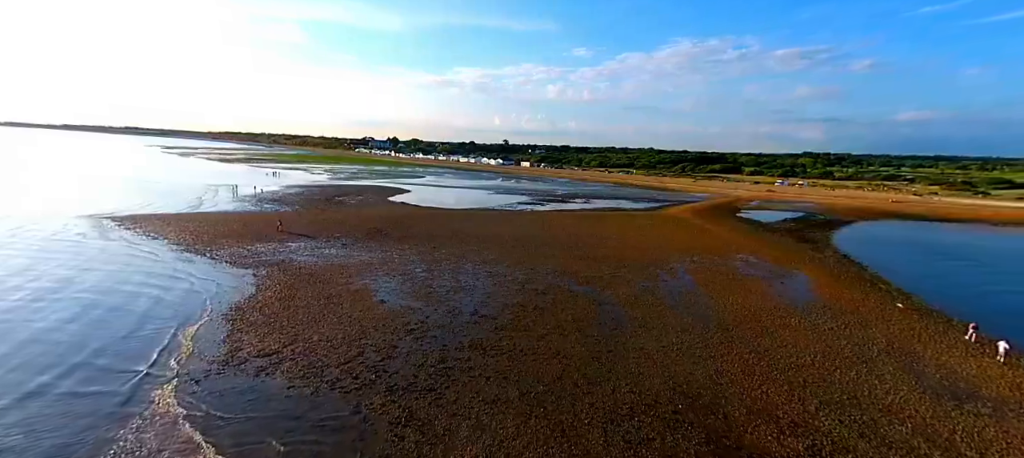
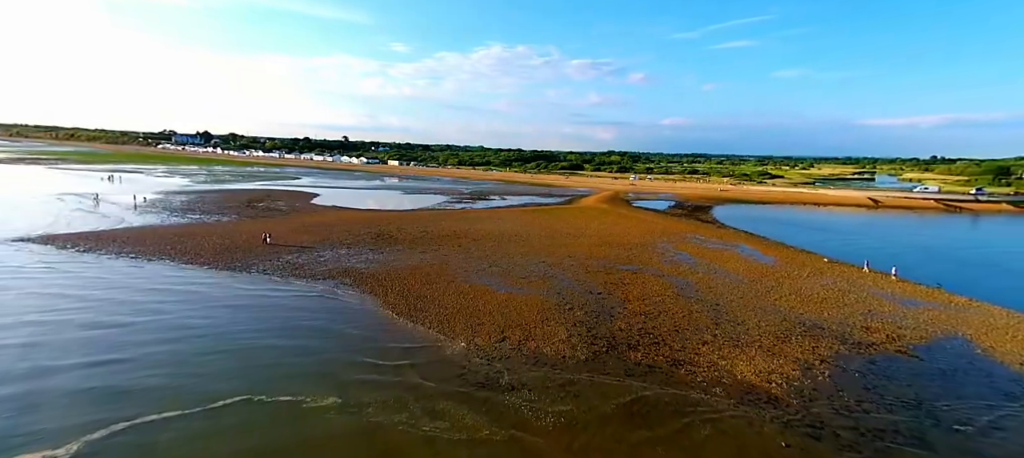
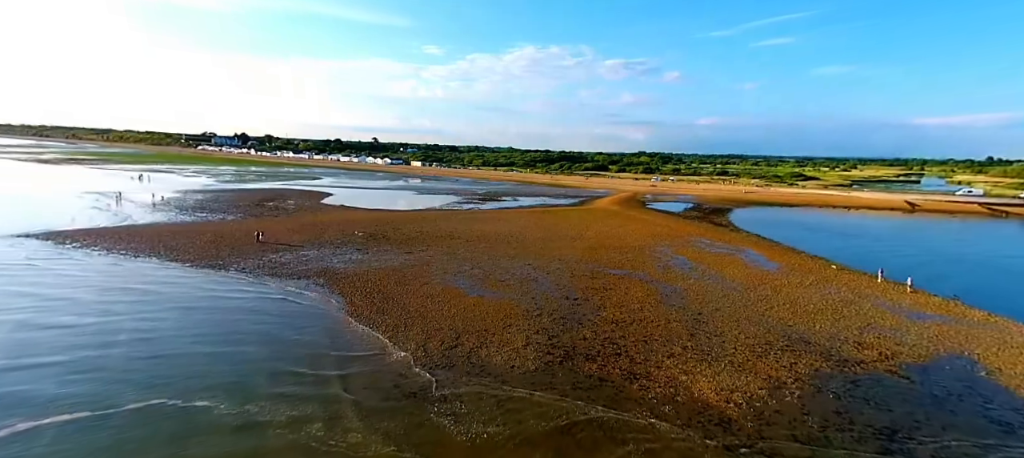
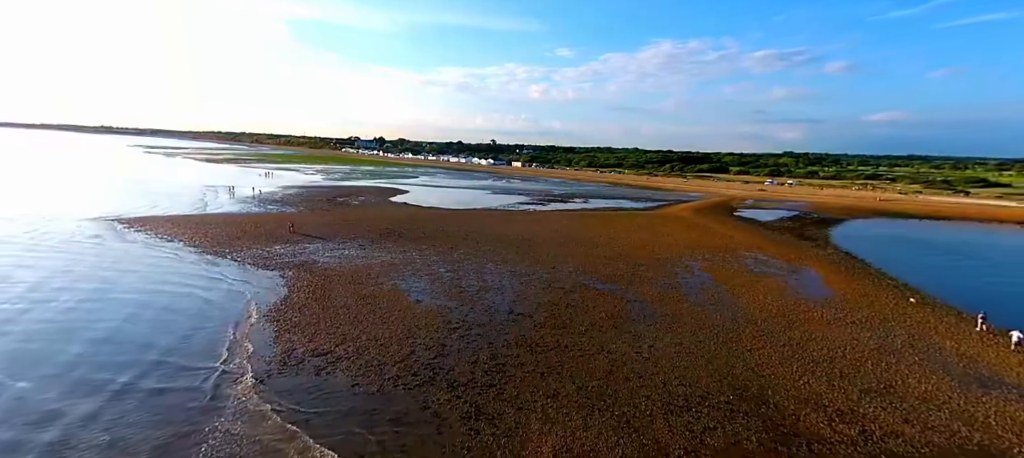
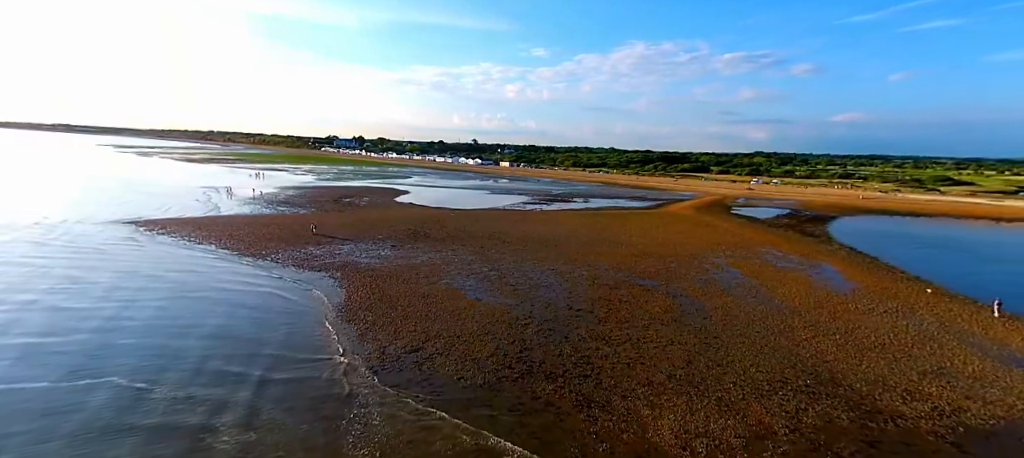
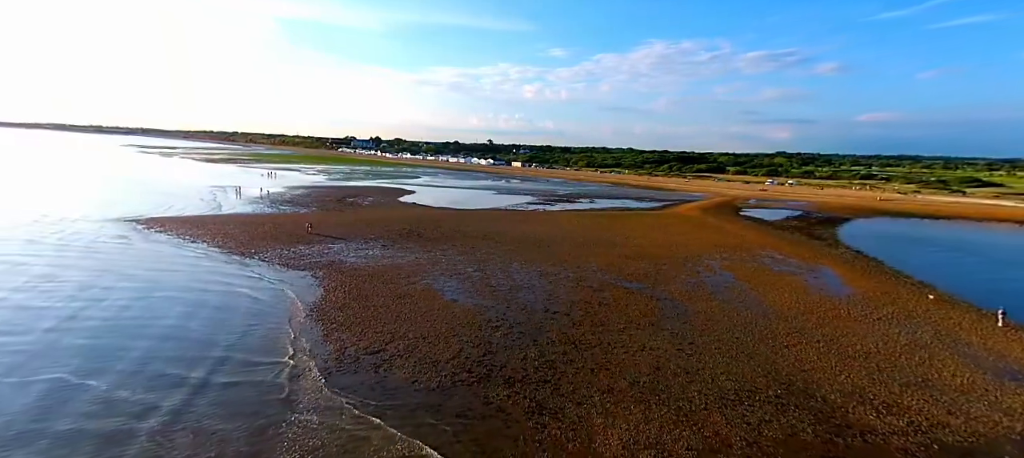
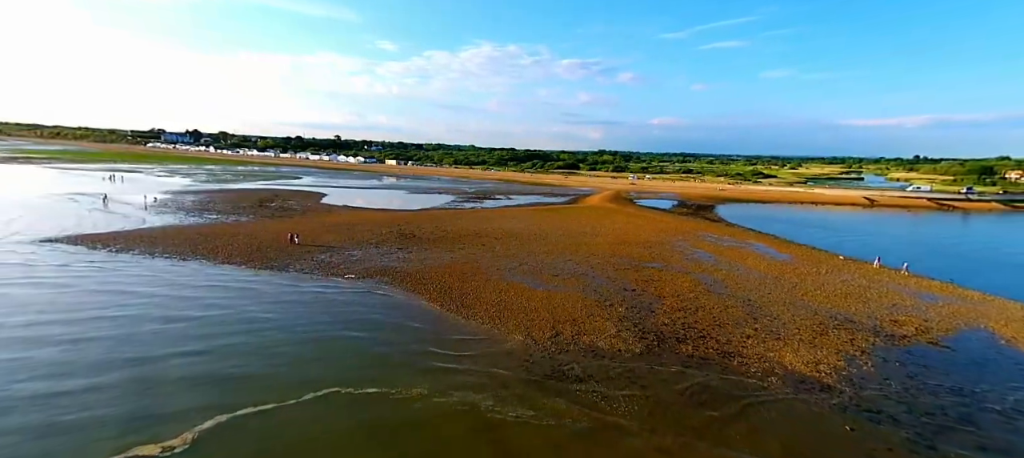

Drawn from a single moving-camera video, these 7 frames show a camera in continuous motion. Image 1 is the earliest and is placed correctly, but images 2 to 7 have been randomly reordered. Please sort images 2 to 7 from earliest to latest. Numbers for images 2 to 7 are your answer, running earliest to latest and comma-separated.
4, 6, 5, 3, 2, 7
